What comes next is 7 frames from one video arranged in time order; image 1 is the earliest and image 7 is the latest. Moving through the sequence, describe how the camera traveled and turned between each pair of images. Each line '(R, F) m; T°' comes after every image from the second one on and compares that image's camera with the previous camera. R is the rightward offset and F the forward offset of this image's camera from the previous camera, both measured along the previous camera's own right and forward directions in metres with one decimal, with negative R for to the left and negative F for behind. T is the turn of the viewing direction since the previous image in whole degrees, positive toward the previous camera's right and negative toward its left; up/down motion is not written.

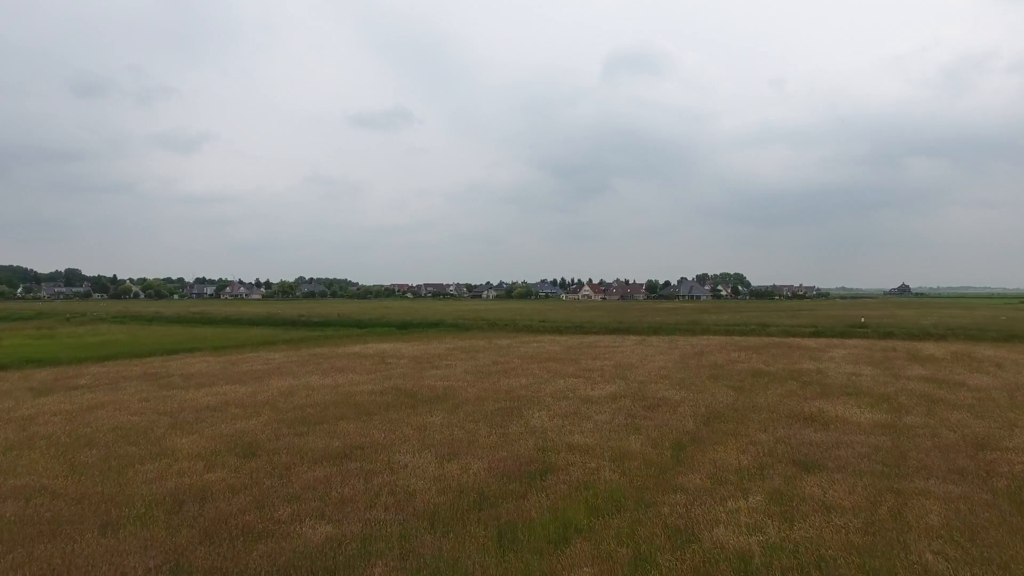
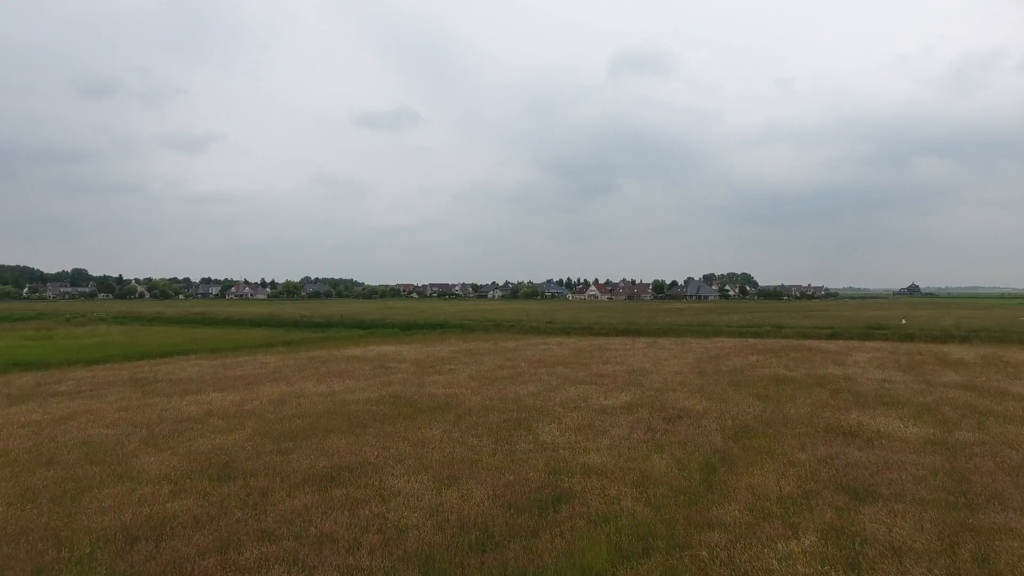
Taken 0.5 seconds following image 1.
(0.0, +1.2) m; -1°
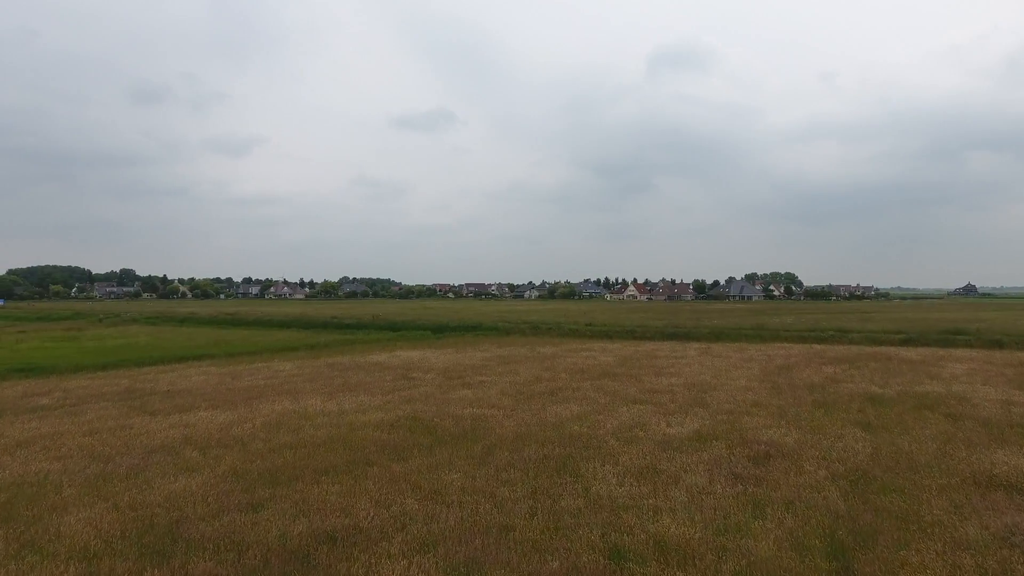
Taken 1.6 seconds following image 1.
(-0.1, +2.7) m; -3°
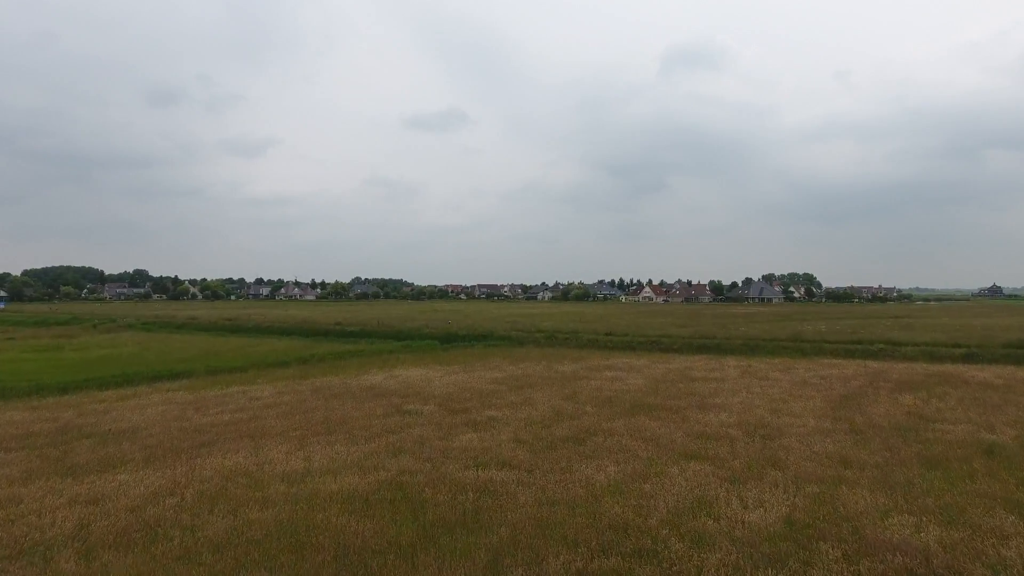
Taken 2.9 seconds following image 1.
(-0.1, +3.4) m; -1°
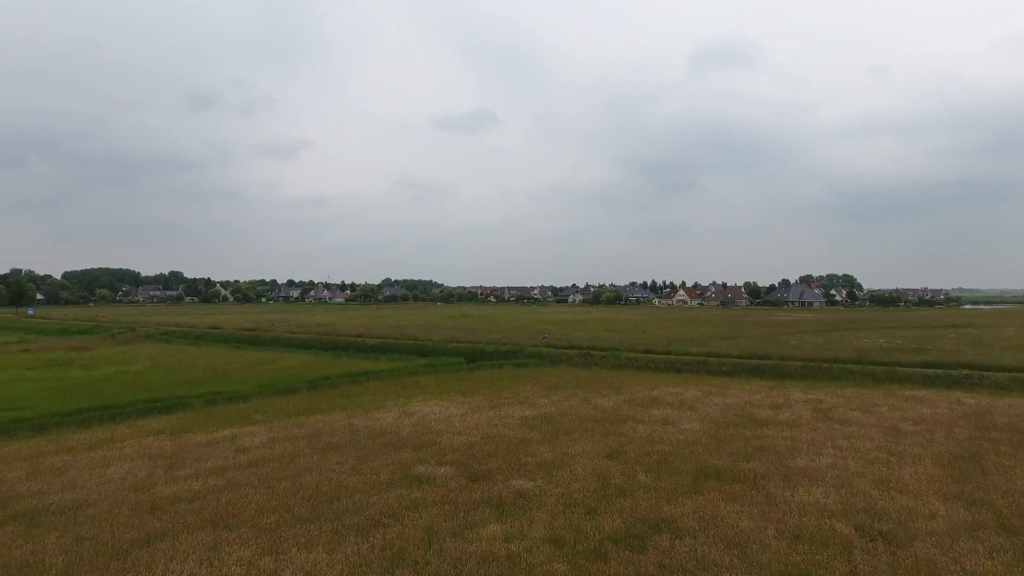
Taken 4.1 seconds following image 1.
(-0.1, +3.2) m; -3°
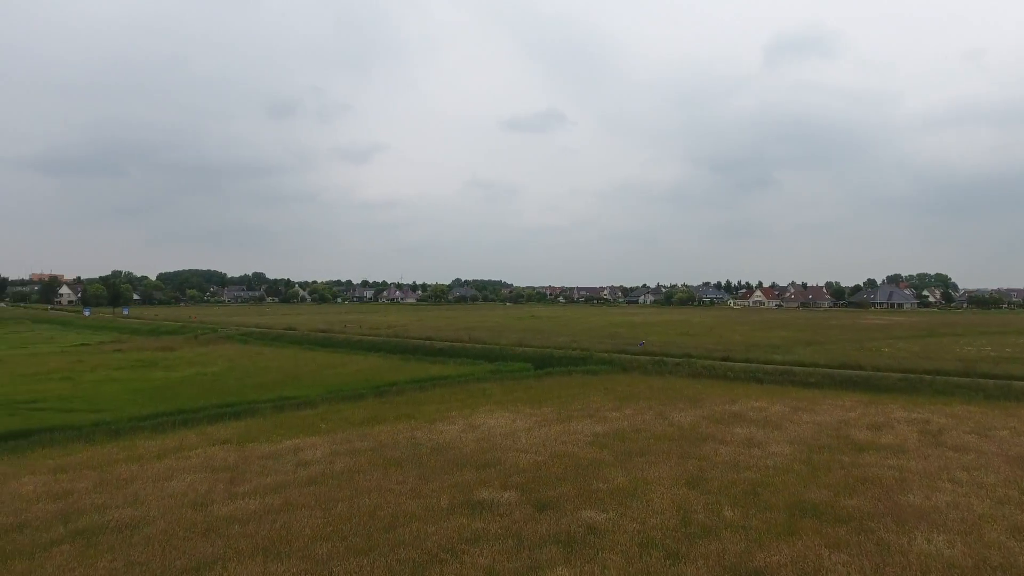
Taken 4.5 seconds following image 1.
(0.0, +1.1) m; -6°
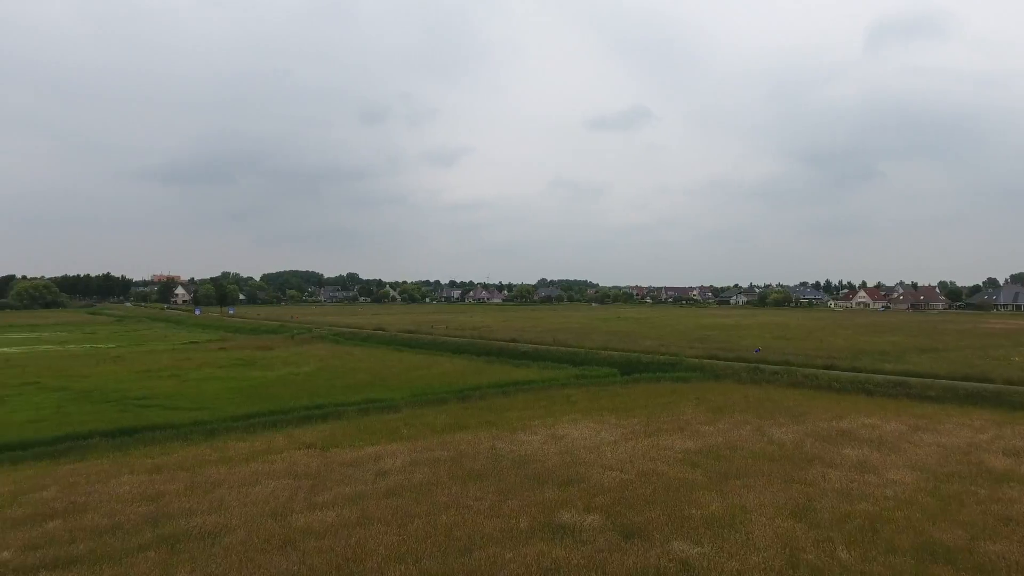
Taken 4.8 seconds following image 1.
(0.0, +0.8) m; -8°
